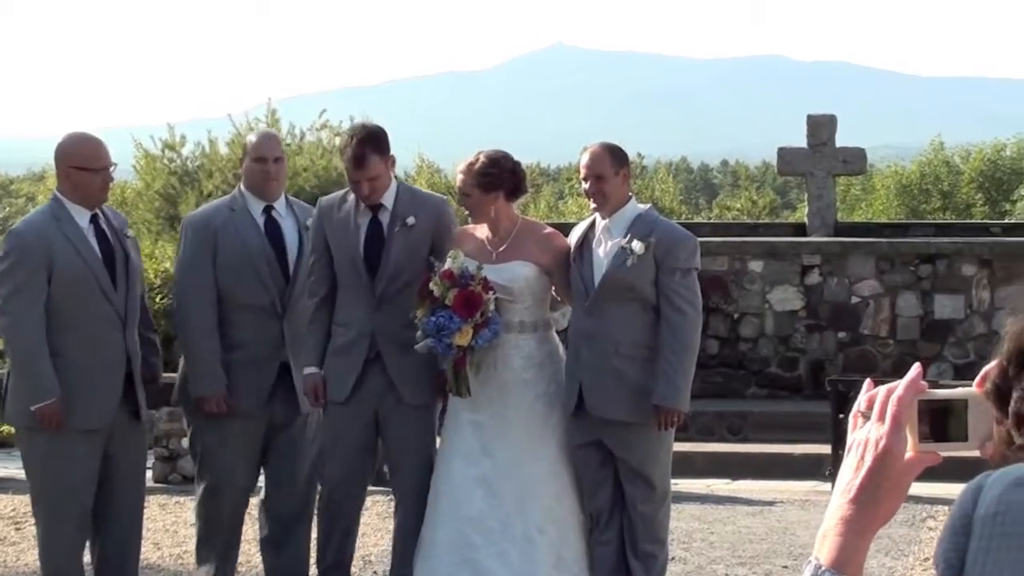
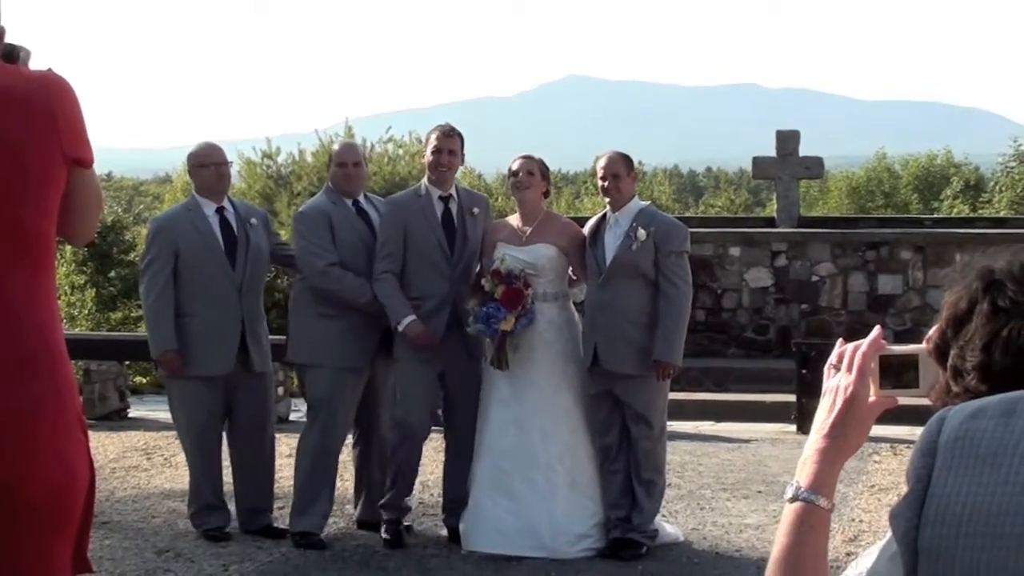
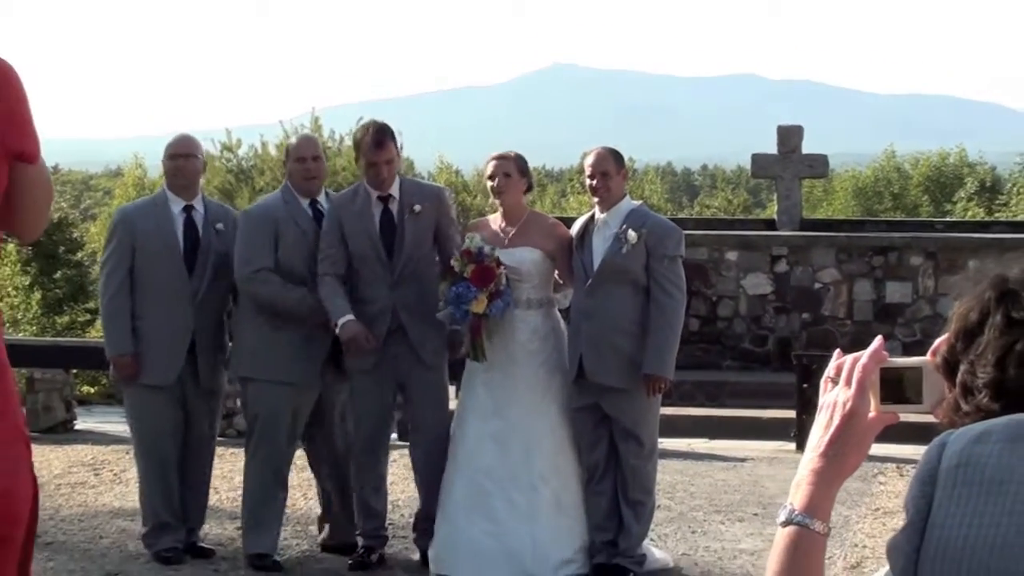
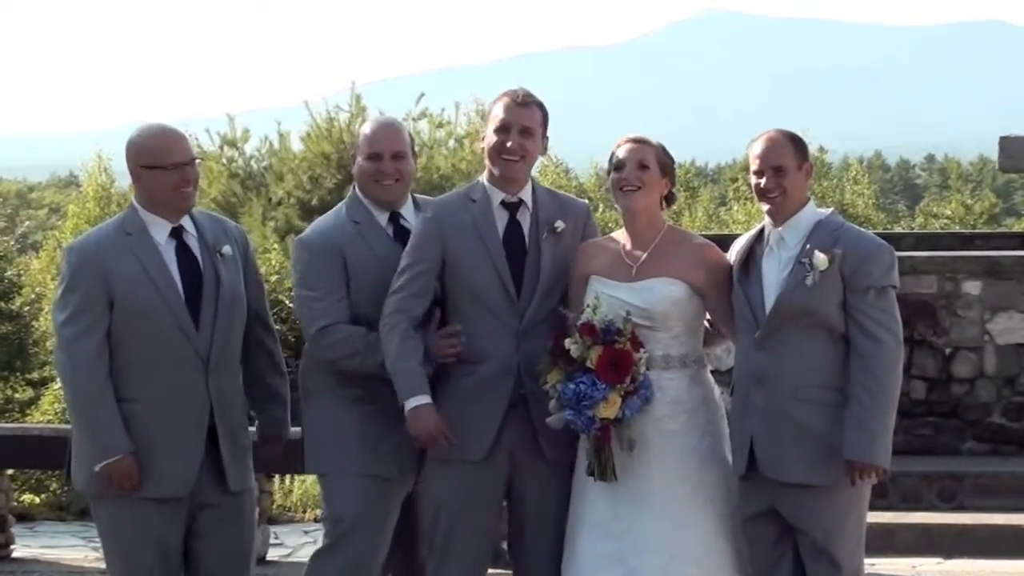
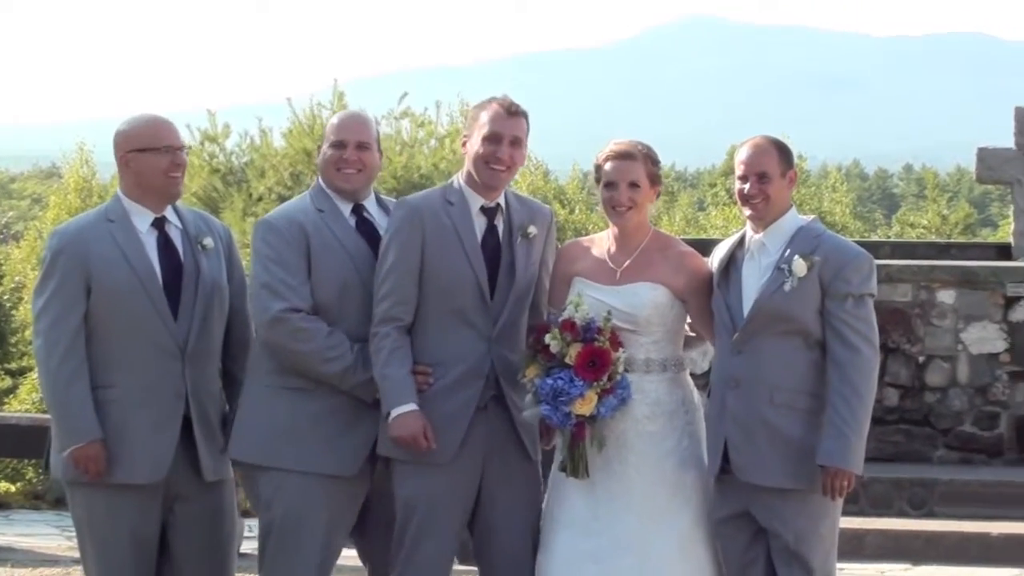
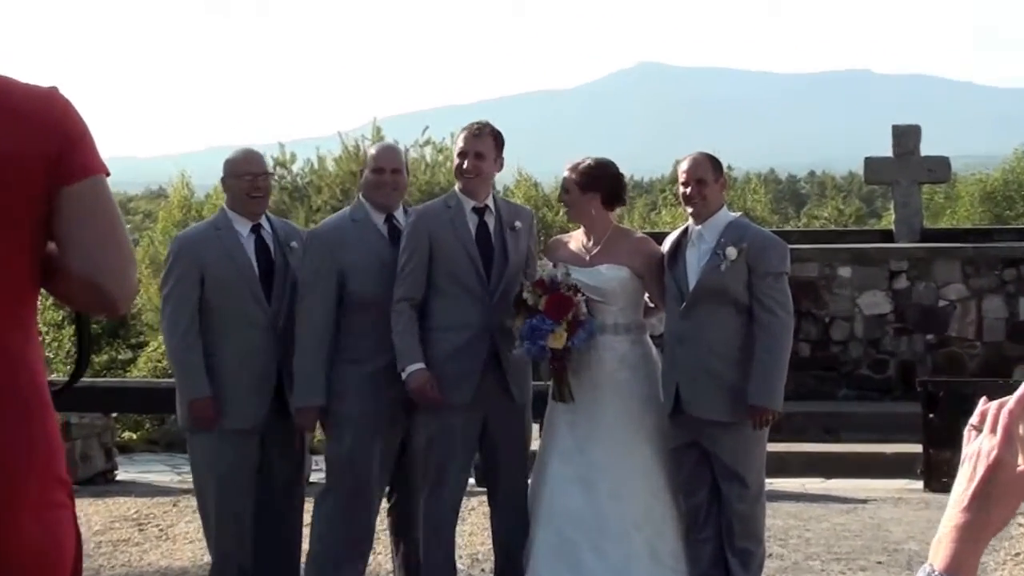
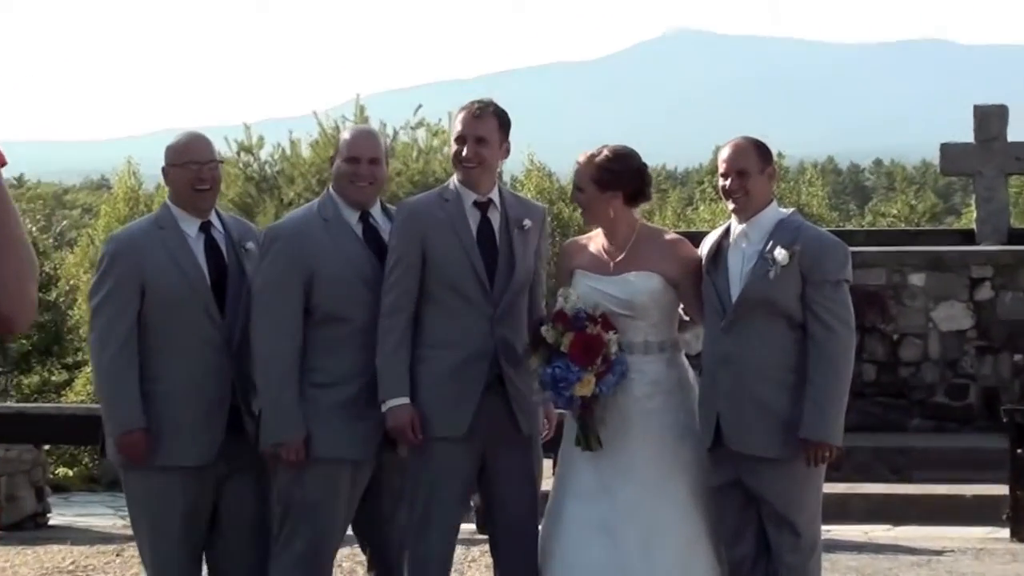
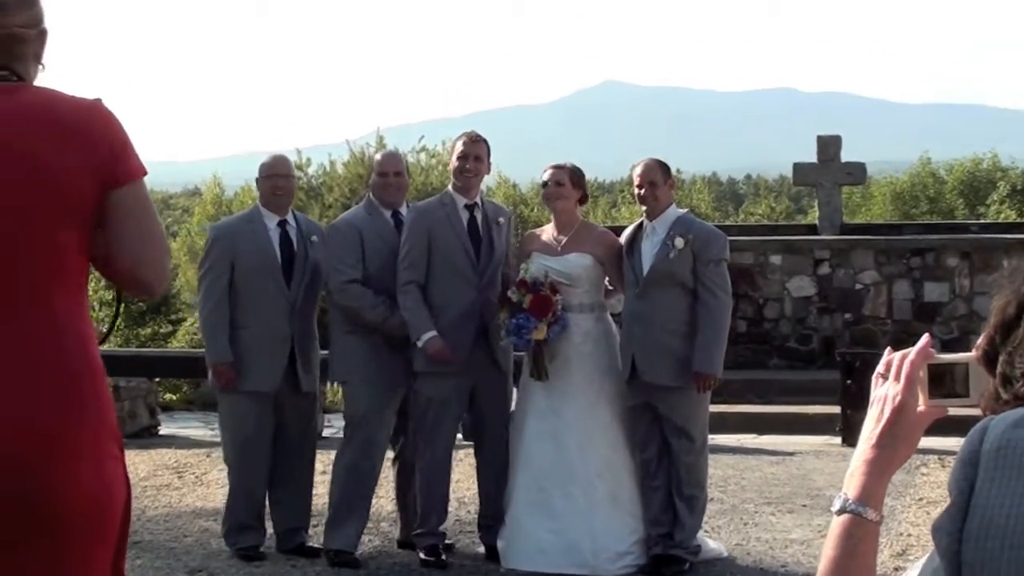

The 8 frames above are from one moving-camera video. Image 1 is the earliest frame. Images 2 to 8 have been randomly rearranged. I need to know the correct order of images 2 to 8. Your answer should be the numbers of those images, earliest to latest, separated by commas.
3, 2, 8, 6, 7, 4, 5
